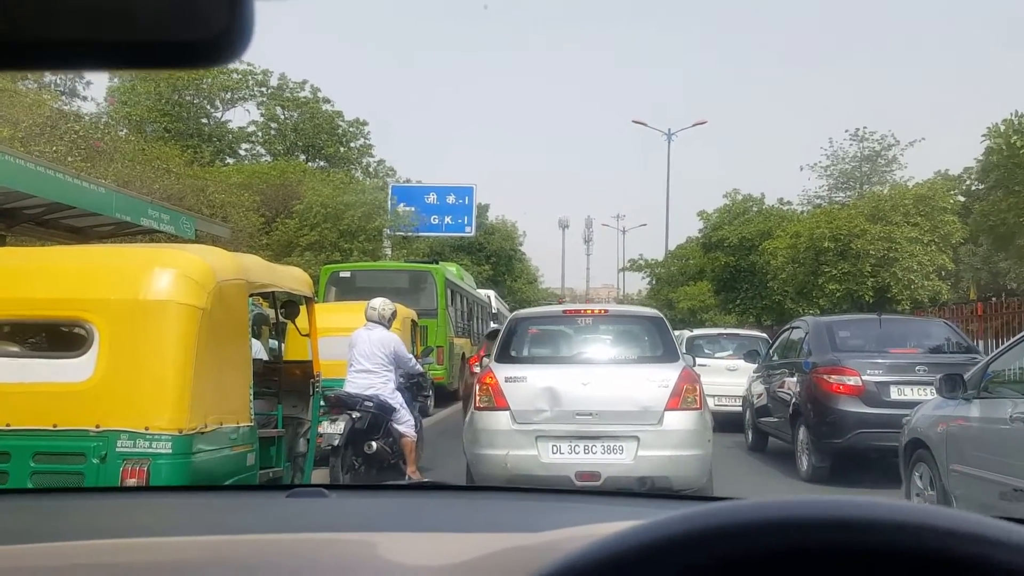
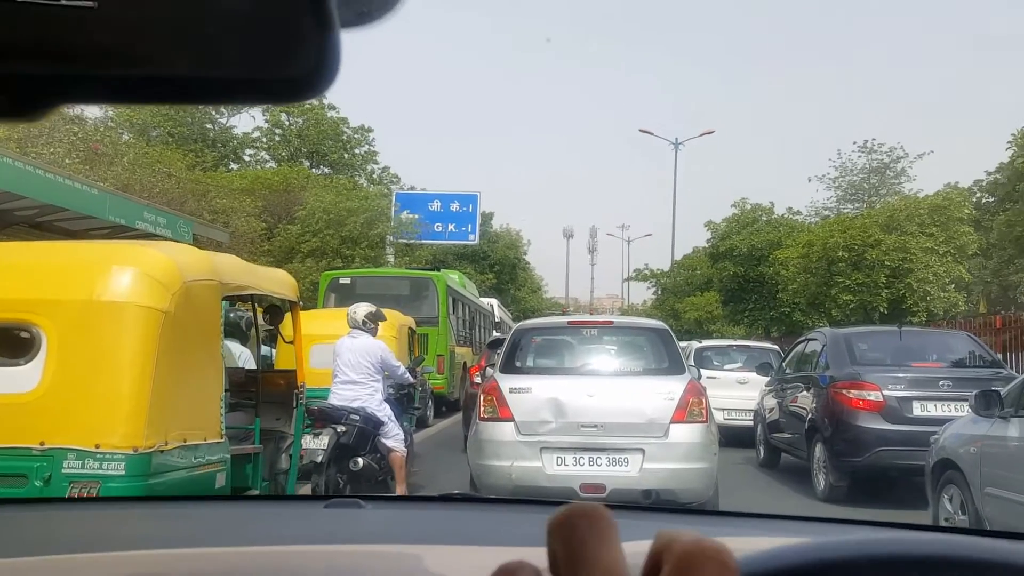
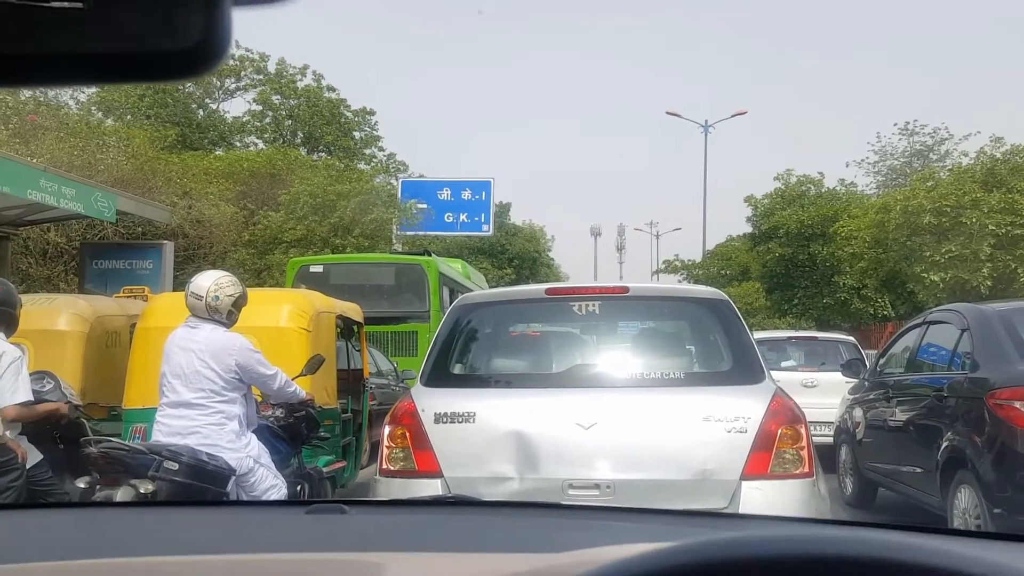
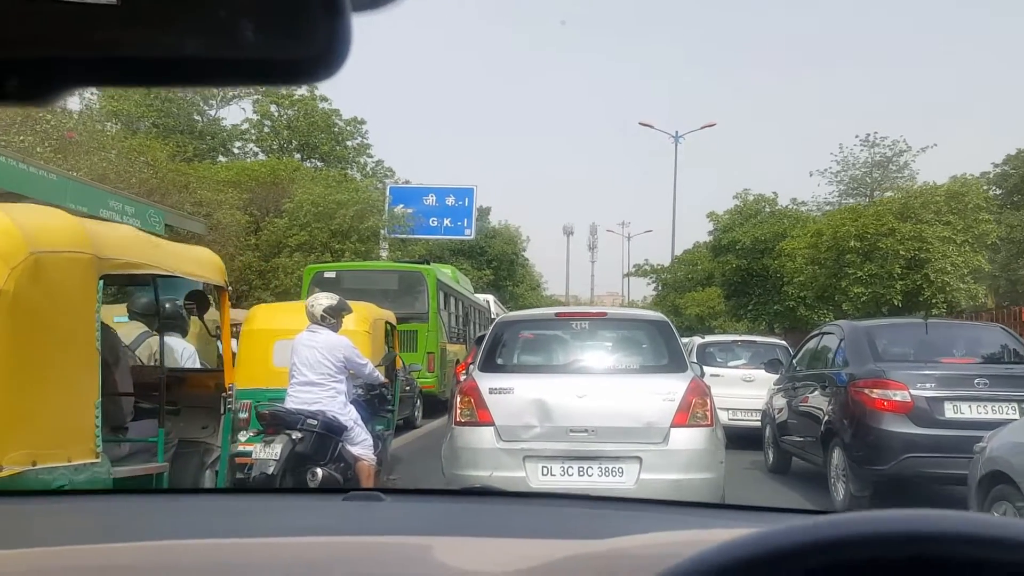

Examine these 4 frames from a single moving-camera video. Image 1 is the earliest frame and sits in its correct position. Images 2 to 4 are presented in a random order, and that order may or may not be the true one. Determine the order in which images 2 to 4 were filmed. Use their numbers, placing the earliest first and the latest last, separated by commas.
2, 4, 3
